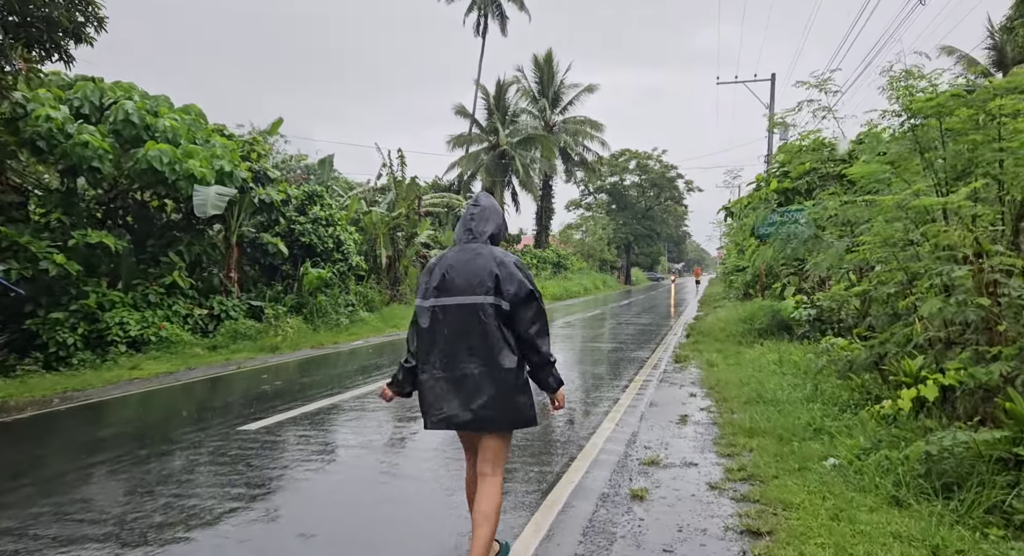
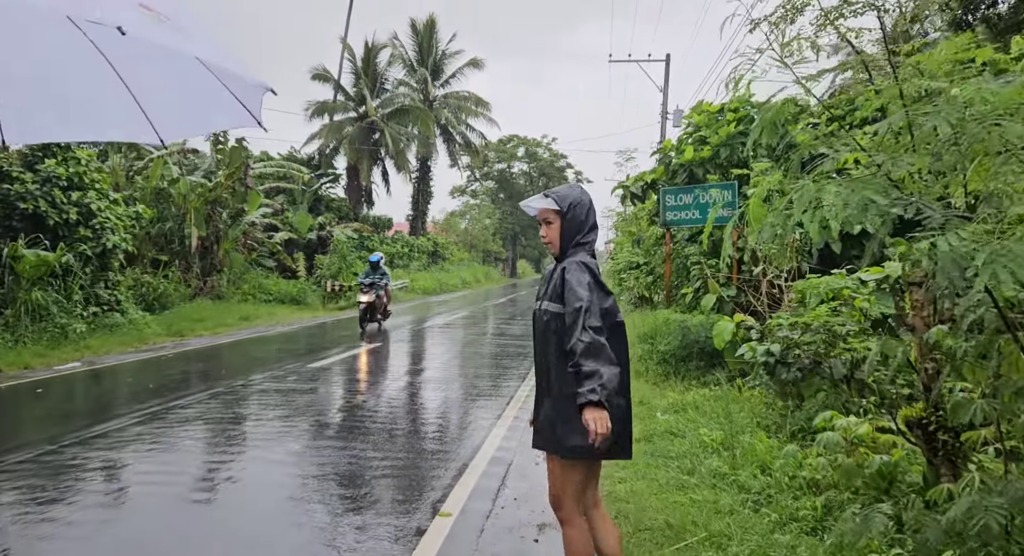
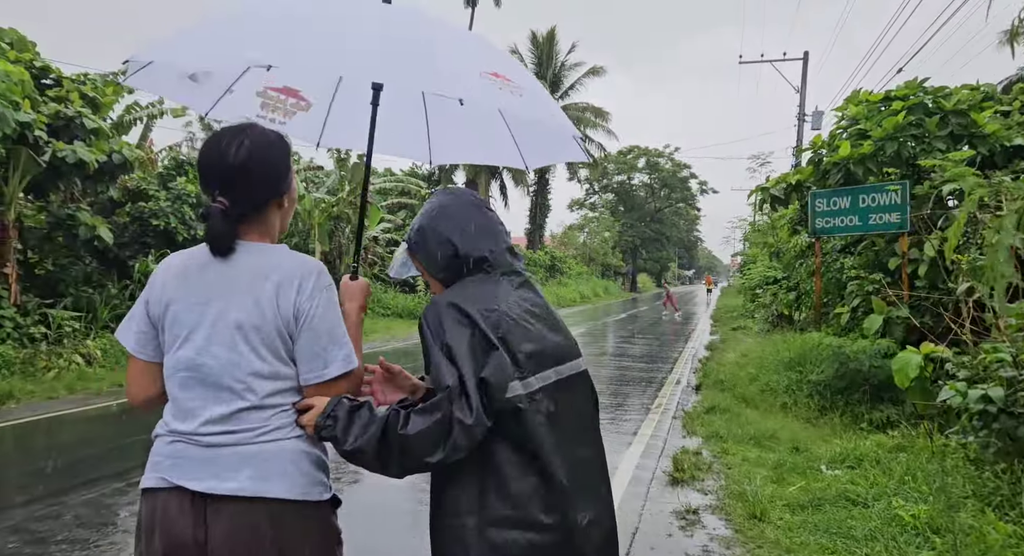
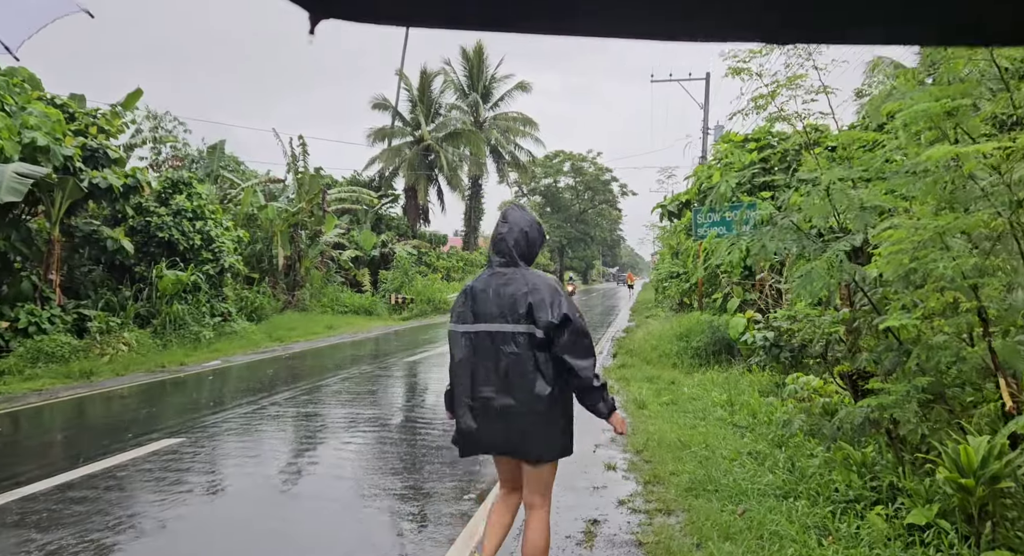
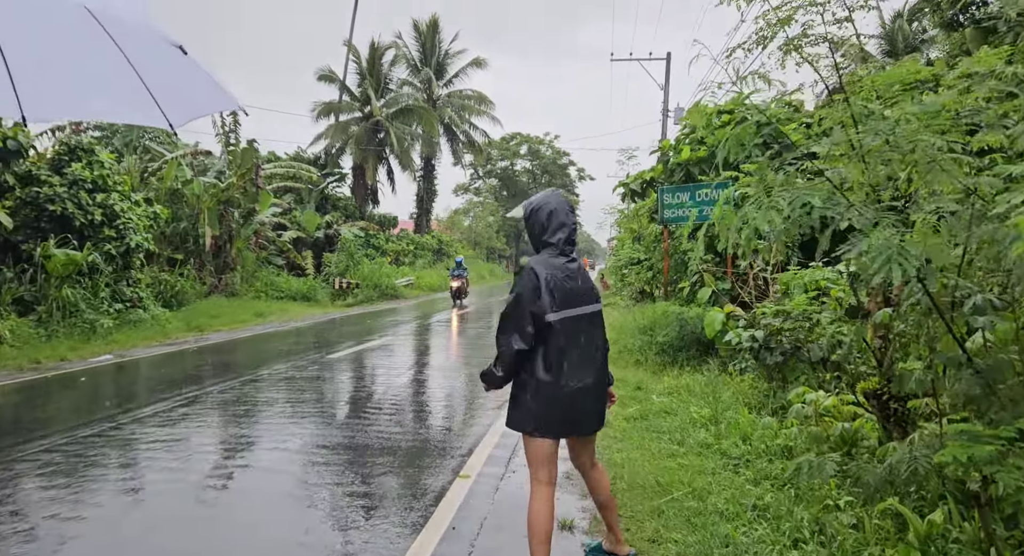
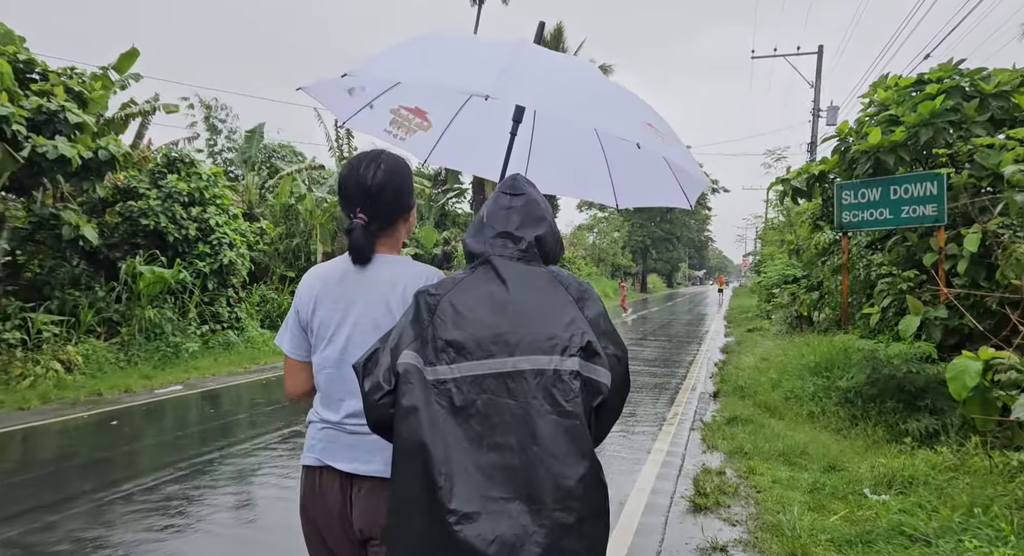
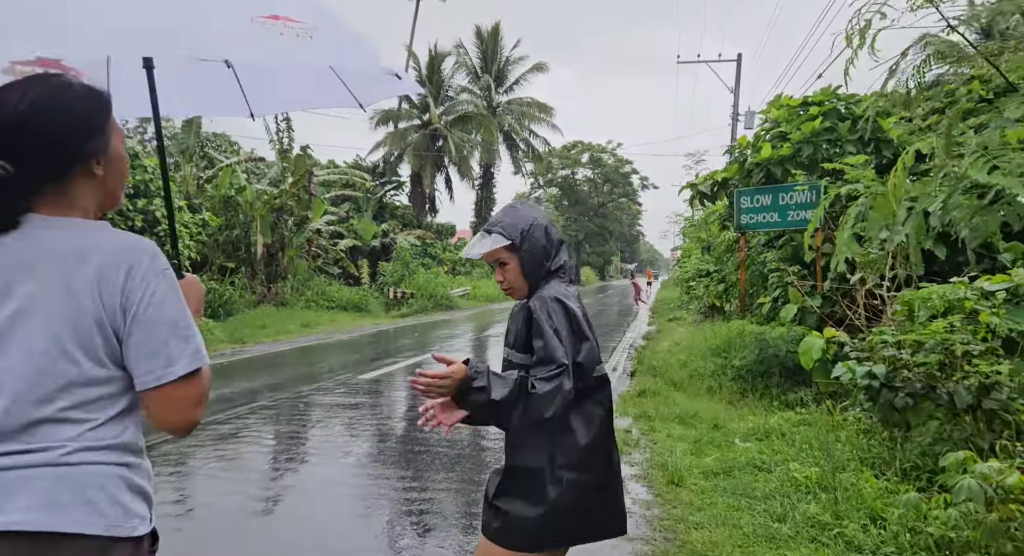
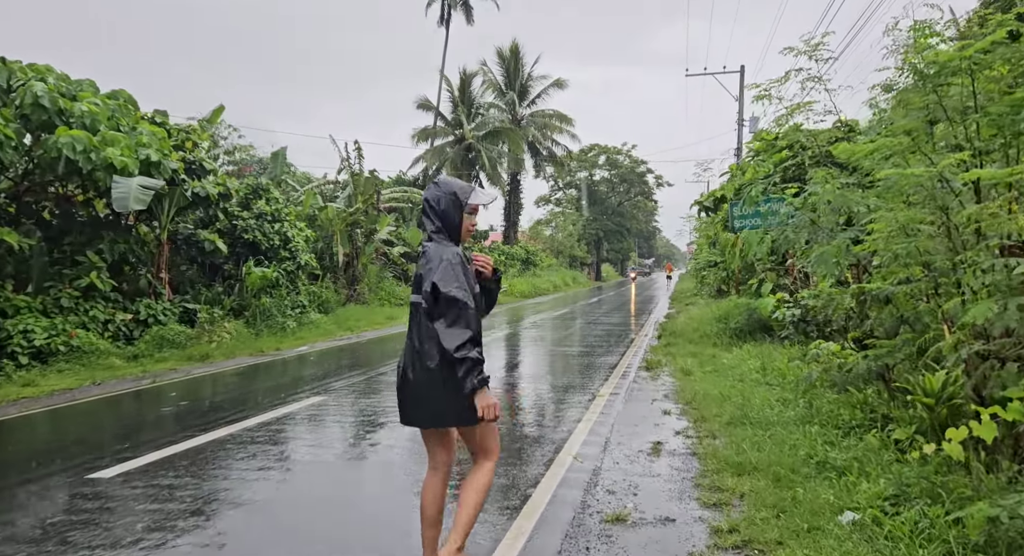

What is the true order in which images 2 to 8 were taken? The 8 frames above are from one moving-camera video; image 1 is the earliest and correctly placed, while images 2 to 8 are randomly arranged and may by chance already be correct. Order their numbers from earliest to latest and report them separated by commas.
8, 4, 5, 2, 7, 3, 6
